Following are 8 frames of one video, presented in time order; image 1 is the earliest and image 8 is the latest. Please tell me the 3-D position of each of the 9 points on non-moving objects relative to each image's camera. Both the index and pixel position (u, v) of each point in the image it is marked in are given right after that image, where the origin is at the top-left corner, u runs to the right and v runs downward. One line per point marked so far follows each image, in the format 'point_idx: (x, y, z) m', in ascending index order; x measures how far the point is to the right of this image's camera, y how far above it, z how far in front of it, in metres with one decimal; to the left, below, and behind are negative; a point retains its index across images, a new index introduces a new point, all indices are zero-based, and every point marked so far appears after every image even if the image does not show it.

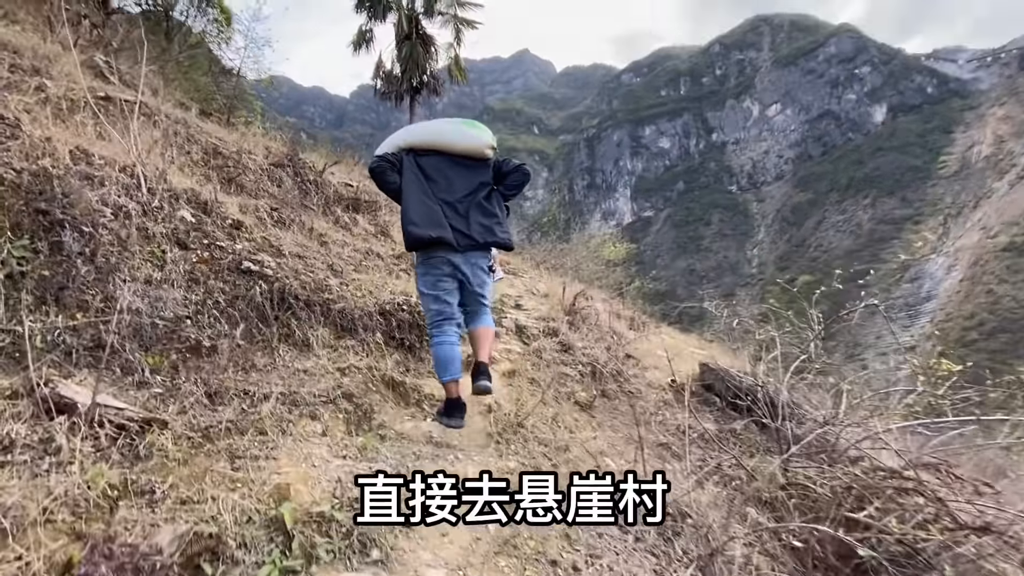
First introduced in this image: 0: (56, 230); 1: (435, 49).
0: (-2.8, +0.4, +3.0) m
1: (-2.7, +8.4, +16.9) m
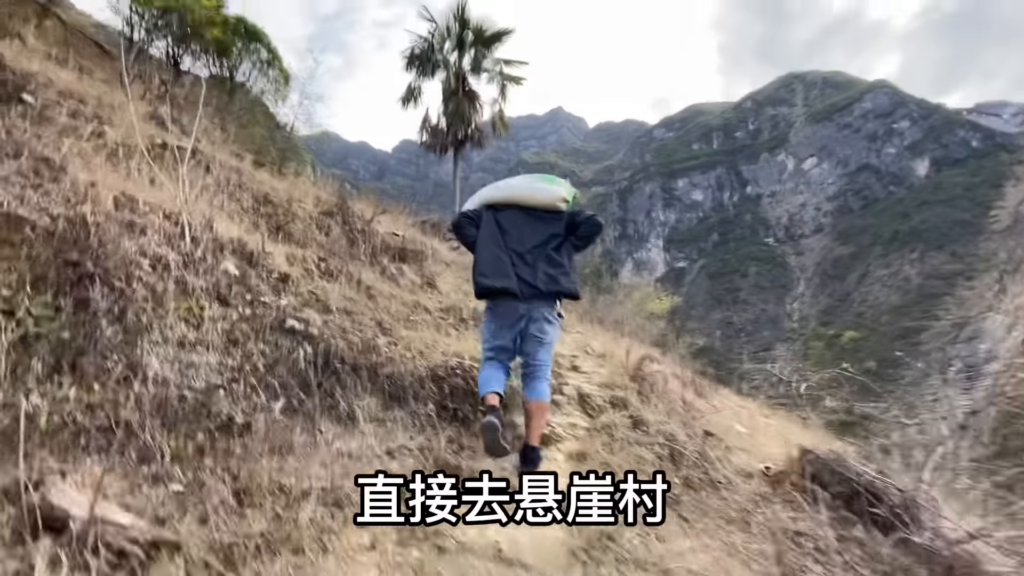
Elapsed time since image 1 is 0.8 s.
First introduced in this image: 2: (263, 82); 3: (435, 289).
0: (-2.3, 0.0, +2.6) m
1: (-1.1, +6.6, +17.3) m
2: (-8.0, +6.6, +15.5) m
3: (-1.1, 0.0, +7.0) m
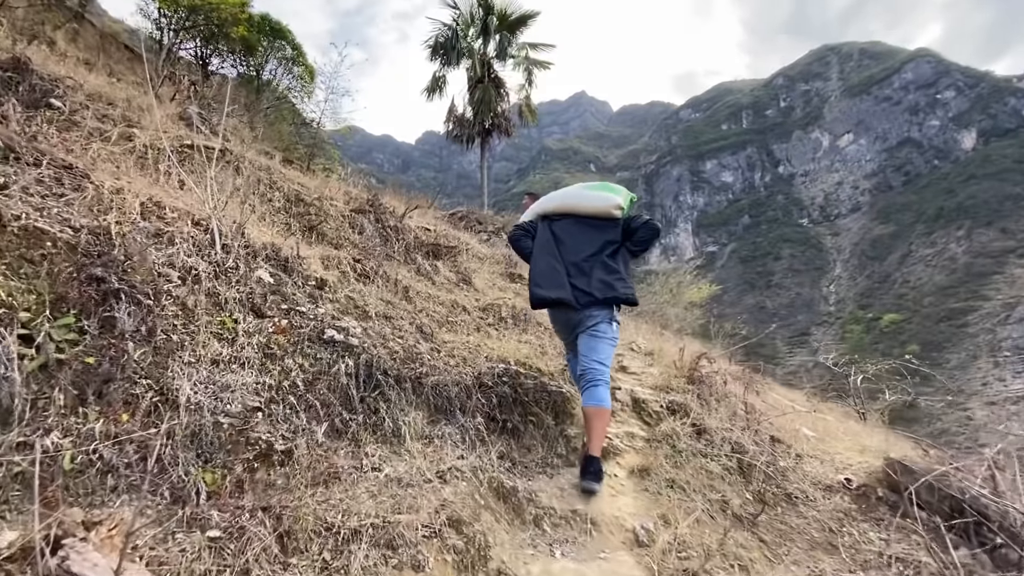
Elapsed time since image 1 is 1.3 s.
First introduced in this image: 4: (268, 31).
0: (-2.0, -0.1, +2.4) m
1: (-0.2, +6.9, +16.8) m
2: (-7.1, +6.7, +15.4) m
3: (-0.6, 0.0, +6.7) m
4: (-7.4, +7.8, +14.7) m
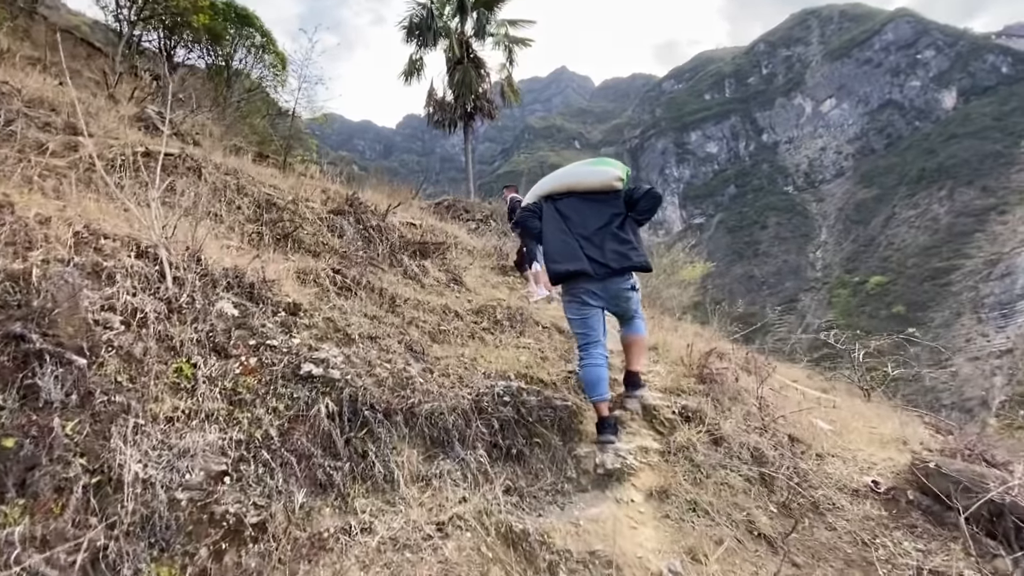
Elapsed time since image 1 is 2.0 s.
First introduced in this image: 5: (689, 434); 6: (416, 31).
0: (-2.0, -0.3, +2.0) m
1: (-0.8, +7.3, +16.2) m
2: (-7.7, +6.7, +14.7) m
3: (-0.7, 0.0, +6.3) m
4: (-8.0, +7.8, +13.9) m
5: (+1.4, -1.2, +3.8) m
6: (-3.2, +8.6, +16.0) m
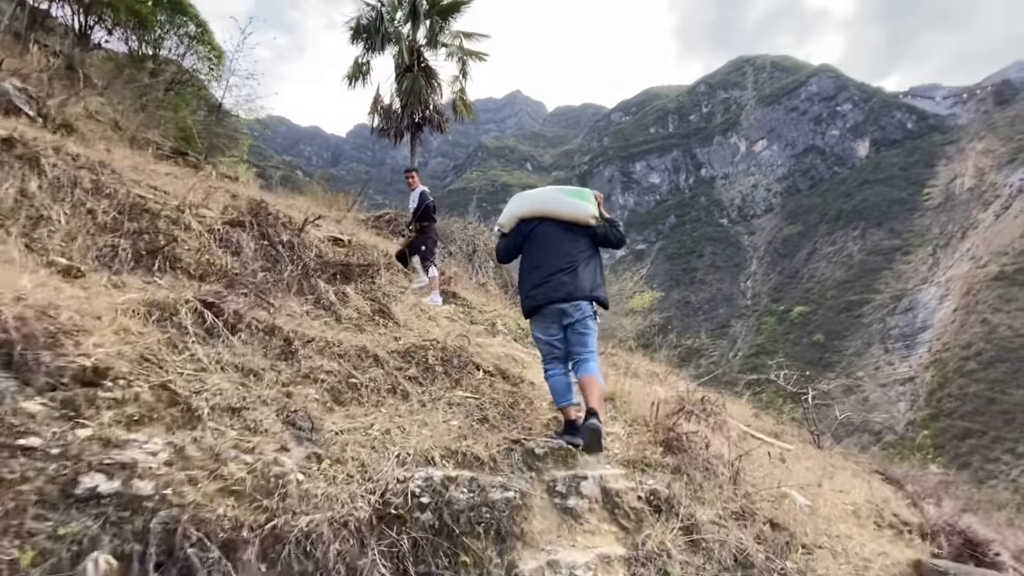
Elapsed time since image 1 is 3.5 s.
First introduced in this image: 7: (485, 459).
0: (-2.2, -0.5, +0.9) m
1: (-2.4, +6.6, +15.4) m
2: (-9.1, +6.3, +13.1) m
3: (-1.4, -0.3, +5.3) m
4: (-9.2, +7.4, +12.3) m
5: (+0.9, -1.5, +3.0) m
6: (-4.6, +7.9, +15.0) m
7: (-0.2, -1.1, +3.2) m
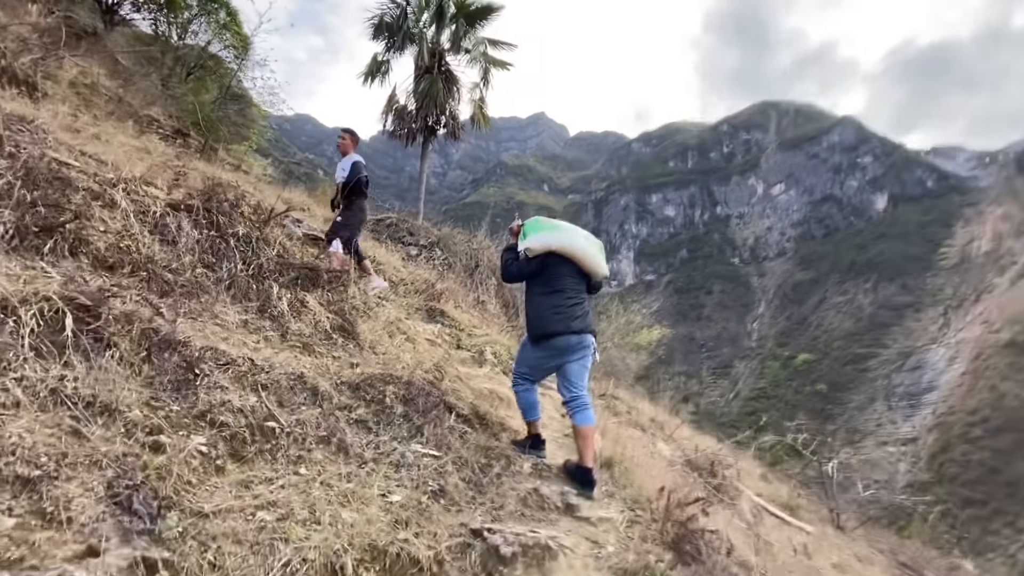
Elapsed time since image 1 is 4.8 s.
0: (-2.4, -0.3, 0.0) m
1: (-1.7, +6.1, +14.7) m
2: (-8.4, +6.6, +12.5) m
3: (-1.5, -0.5, +4.4) m
4: (-8.4, +7.8, +11.8) m
5: (+0.7, -1.8, +2.1) m
6: (-3.8, +7.8, +14.4) m
7: (-0.4, -1.3, +2.2) m
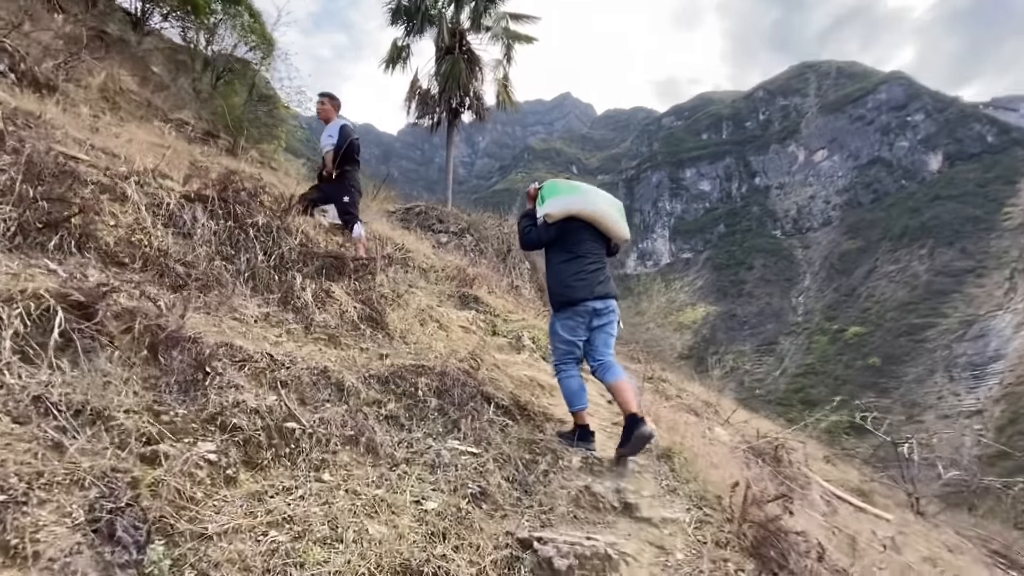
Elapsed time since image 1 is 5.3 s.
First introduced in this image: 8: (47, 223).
0: (-2.4, -0.4, -0.2) m
1: (-0.9, +6.6, +14.3) m
2: (-7.8, +6.6, +12.5) m
3: (-1.1, -0.3, +4.1) m
4: (-7.9, +7.8, +11.8) m
5: (+0.9, -1.7, +1.7) m
6: (-3.2, +8.0, +14.0) m
7: (-0.2, -1.2, +1.9) m
8: (-2.8, +0.4, +2.8) m
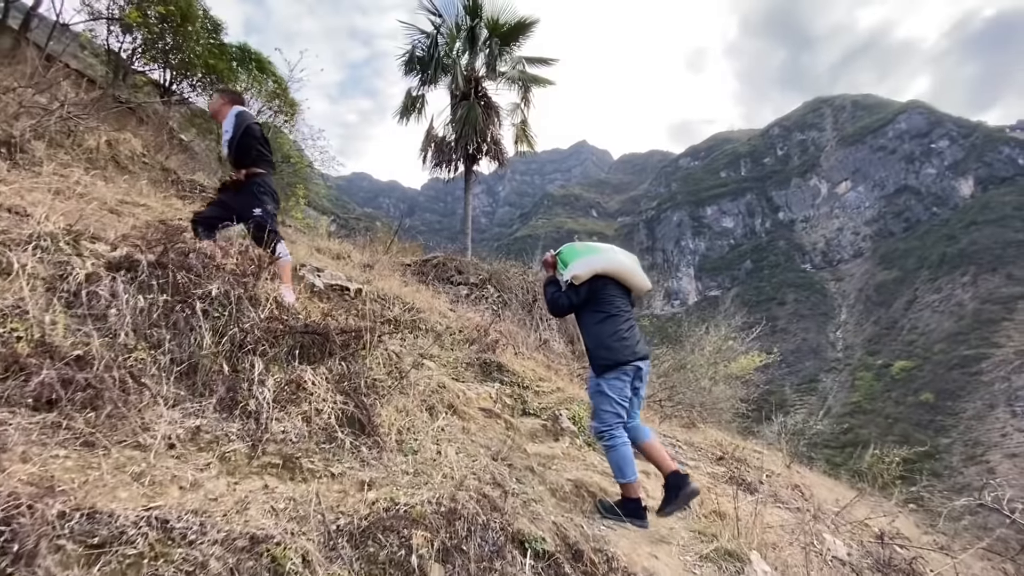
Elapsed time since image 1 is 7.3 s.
0: (-2.3, -0.6, -1.3) m
1: (-0.4, +5.0, +13.7) m
2: (-7.4, +5.0, +12.3) m
3: (-0.9, -0.9, +3.0) m
4: (-7.6, +6.2, +11.7) m
5: (+1.0, -1.9, +0.3) m
6: (-2.7, +6.4, +13.7) m
7: (0.0, -1.5, +0.6) m
8: (-2.6, -0.1, +1.8) m
